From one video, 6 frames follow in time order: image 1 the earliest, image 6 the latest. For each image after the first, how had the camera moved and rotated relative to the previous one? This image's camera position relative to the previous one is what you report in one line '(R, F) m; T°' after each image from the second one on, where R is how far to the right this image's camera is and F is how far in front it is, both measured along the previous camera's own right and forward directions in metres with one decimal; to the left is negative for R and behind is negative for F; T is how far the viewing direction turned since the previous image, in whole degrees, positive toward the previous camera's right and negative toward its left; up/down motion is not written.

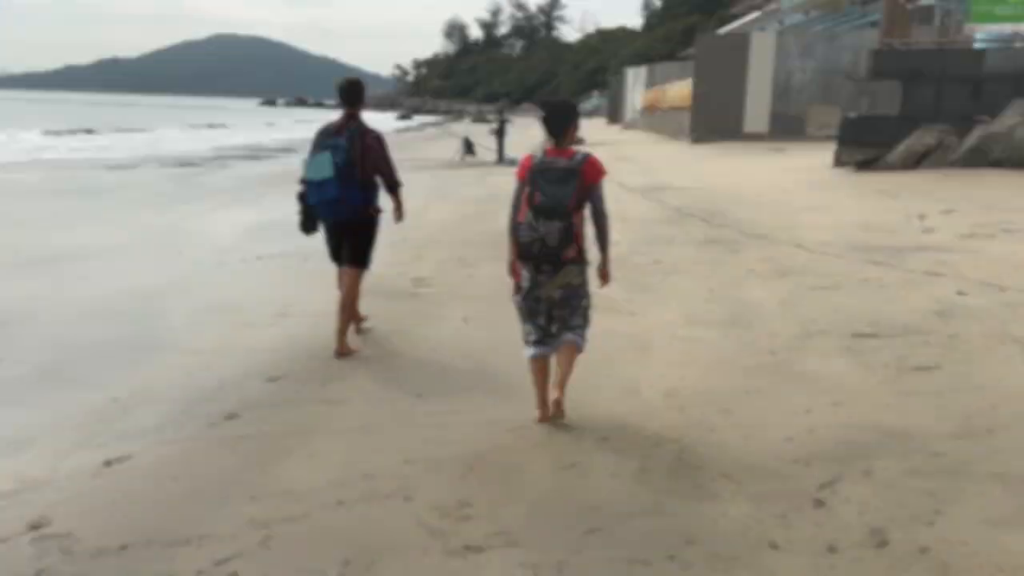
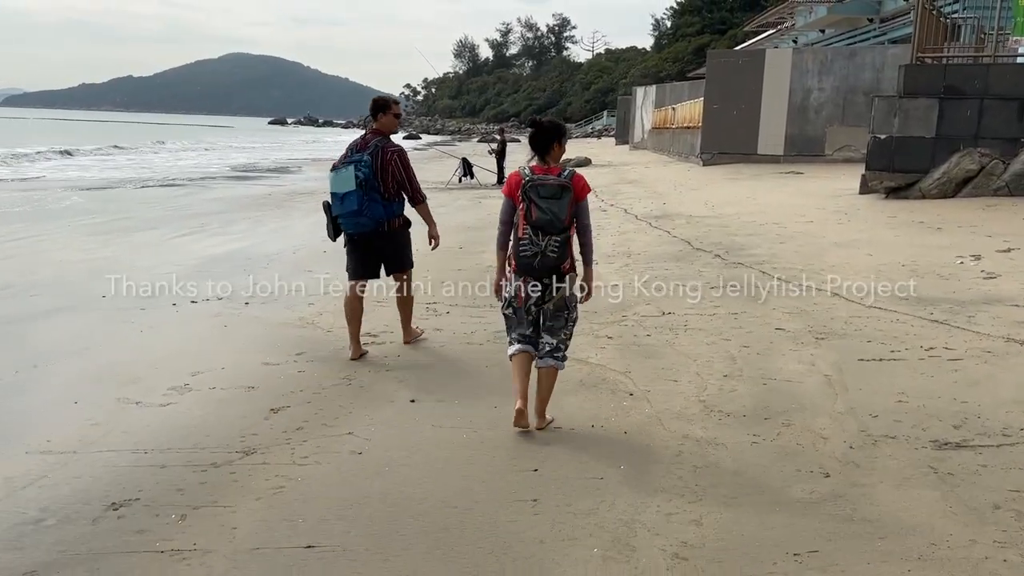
(+0.2, +1.1) m; -1°
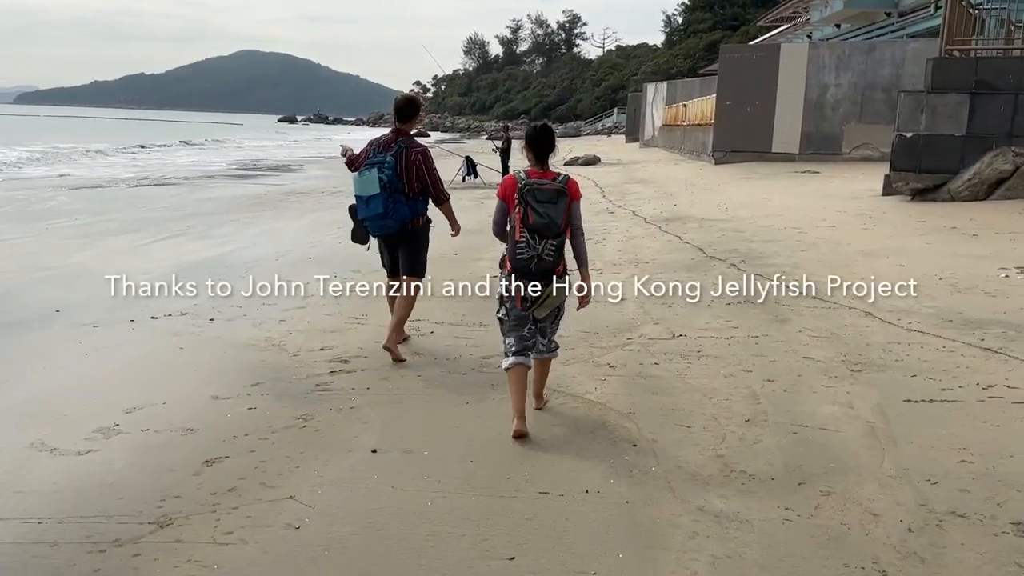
(+0.1, +0.6) m; -1°
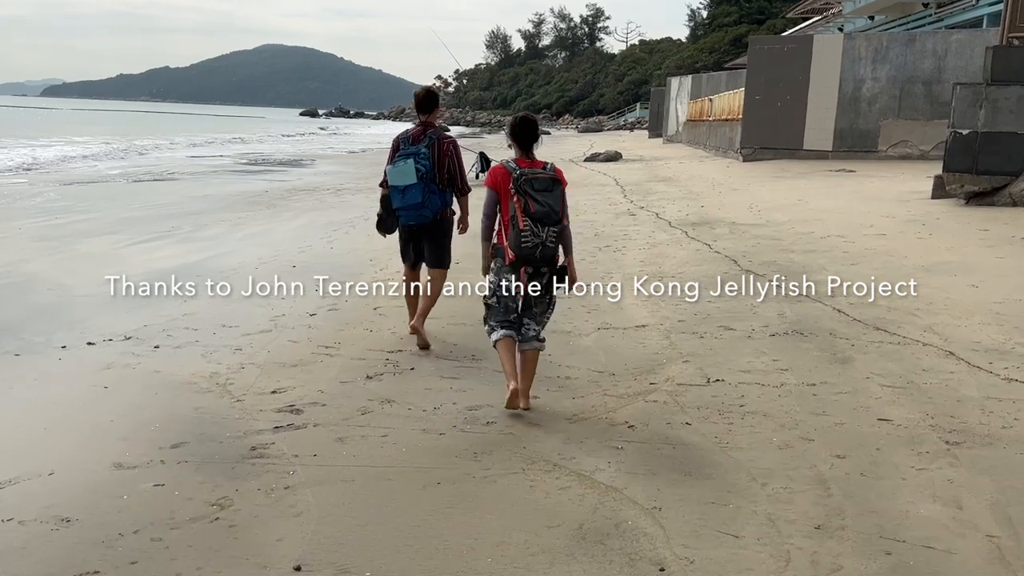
(+0.1, +0.9) m; -1°
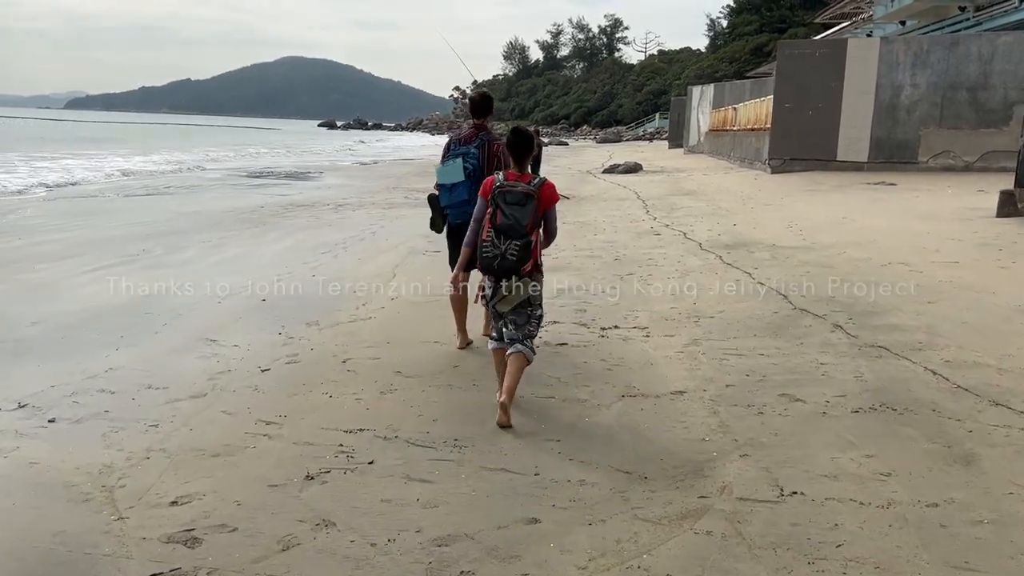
(+0.1, +1.1) m; -1°
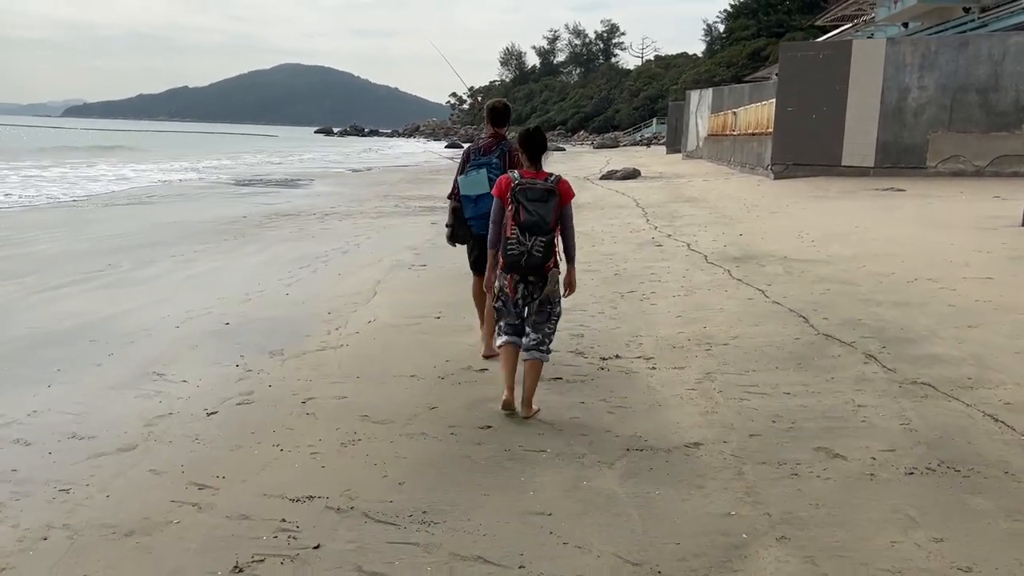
(+0.1, +0.6) m; 0°
